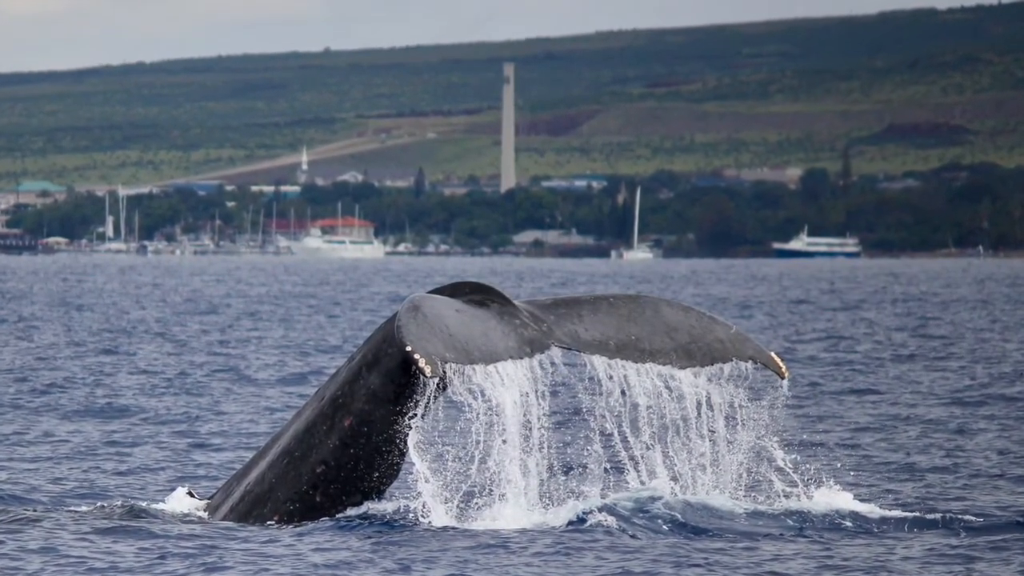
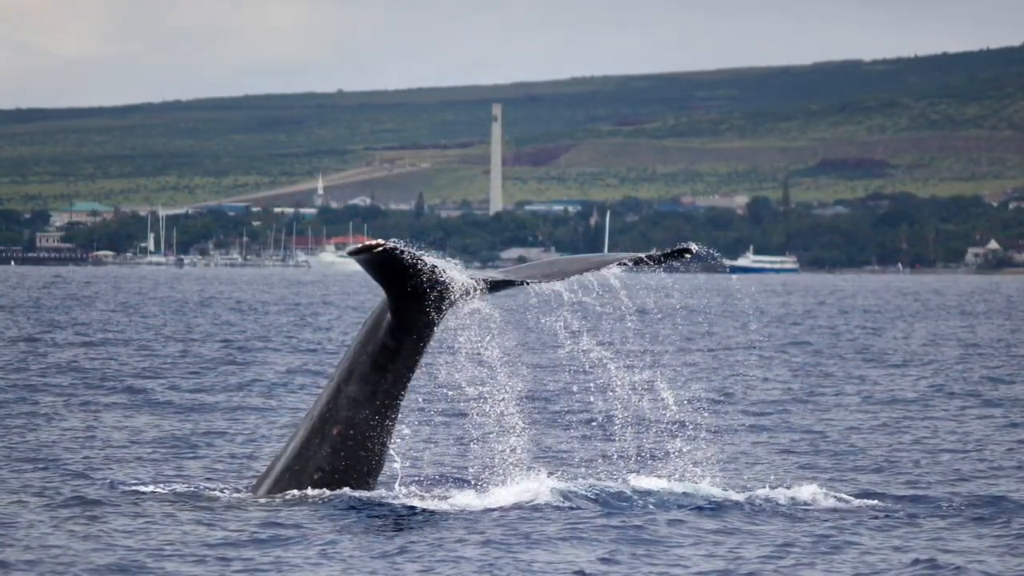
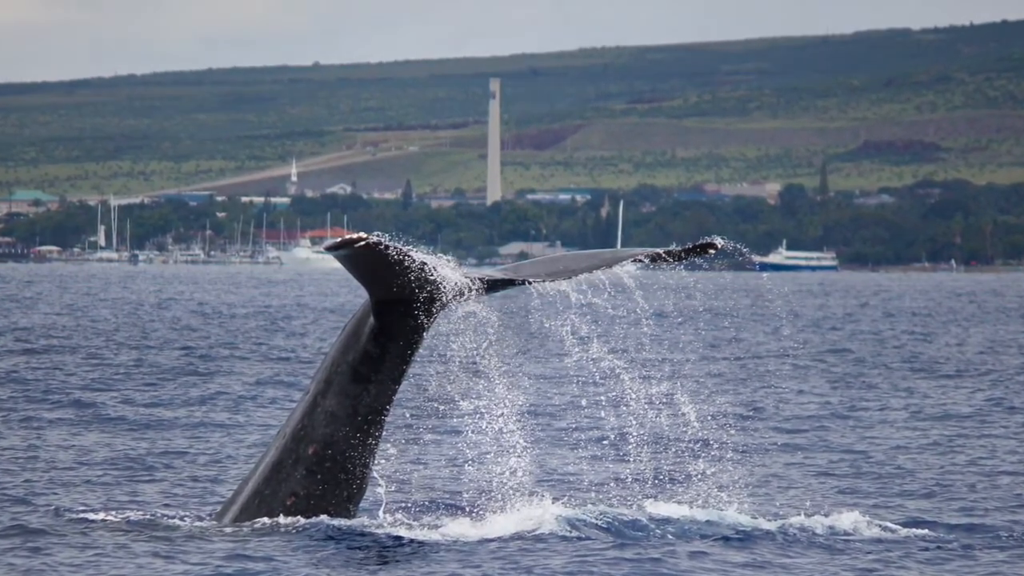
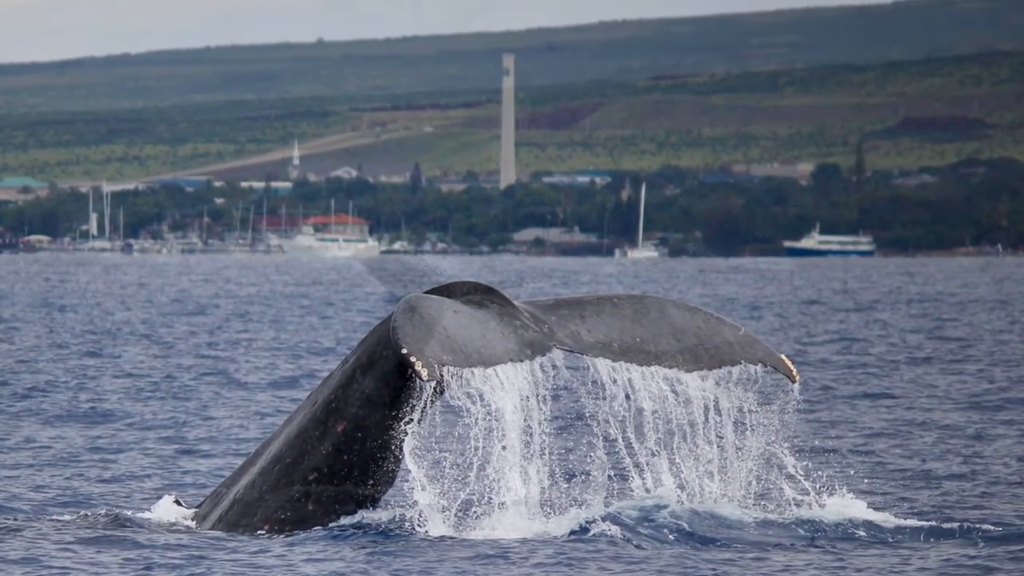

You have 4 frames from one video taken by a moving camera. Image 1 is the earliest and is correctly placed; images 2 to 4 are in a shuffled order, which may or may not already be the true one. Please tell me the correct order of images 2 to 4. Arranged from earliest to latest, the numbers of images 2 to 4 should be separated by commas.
4, 2, 3
